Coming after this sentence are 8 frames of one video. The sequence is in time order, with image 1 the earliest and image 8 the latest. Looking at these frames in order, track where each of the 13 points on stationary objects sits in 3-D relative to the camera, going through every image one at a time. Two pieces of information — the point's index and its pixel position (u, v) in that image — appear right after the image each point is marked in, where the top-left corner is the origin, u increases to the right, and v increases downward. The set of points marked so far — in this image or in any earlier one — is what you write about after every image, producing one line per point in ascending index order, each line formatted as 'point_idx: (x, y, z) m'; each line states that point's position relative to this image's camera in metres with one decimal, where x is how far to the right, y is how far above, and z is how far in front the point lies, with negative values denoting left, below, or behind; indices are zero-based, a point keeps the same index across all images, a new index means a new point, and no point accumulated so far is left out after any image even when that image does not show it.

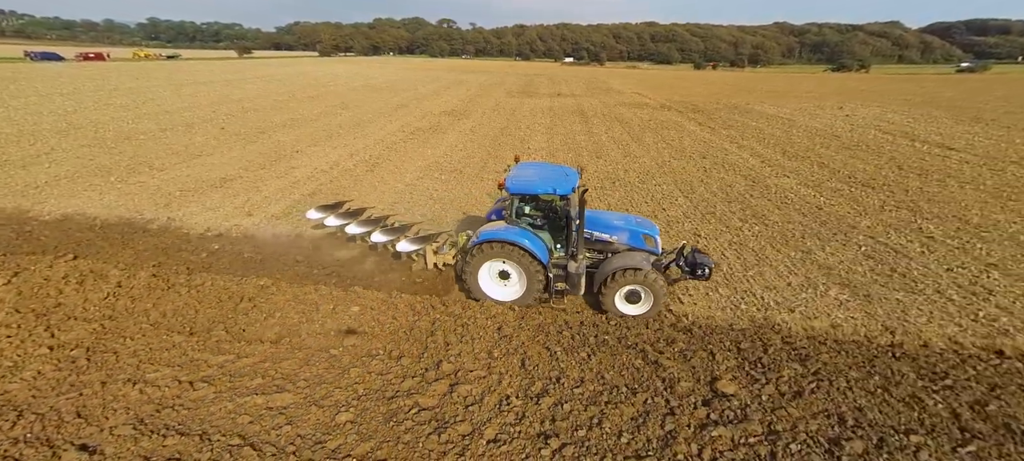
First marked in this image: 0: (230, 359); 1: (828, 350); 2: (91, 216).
0: (-3.4, -1.5, +4.7) m
1: (+3.8, -1.5, +4.8) m
2: (-10.1, +0.3, +9.8) m
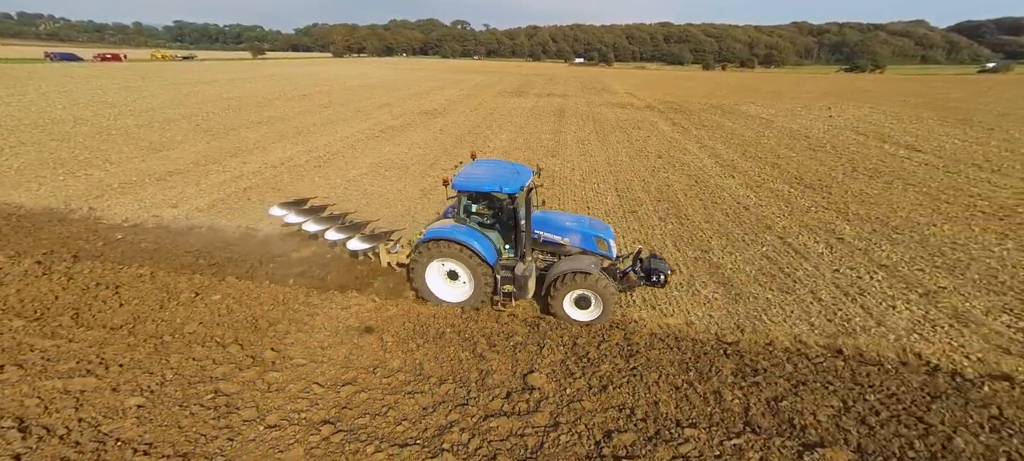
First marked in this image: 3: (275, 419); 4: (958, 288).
0: (-5.5, -1.4, +4.8) m
1: (+1.8, -1.4, +4.7) m
2: (-12.1, +0.5, +10.0) m
3: (-2.3, -1.8, +3.7) m
4: (+6.4, -0.8, +5.7) m
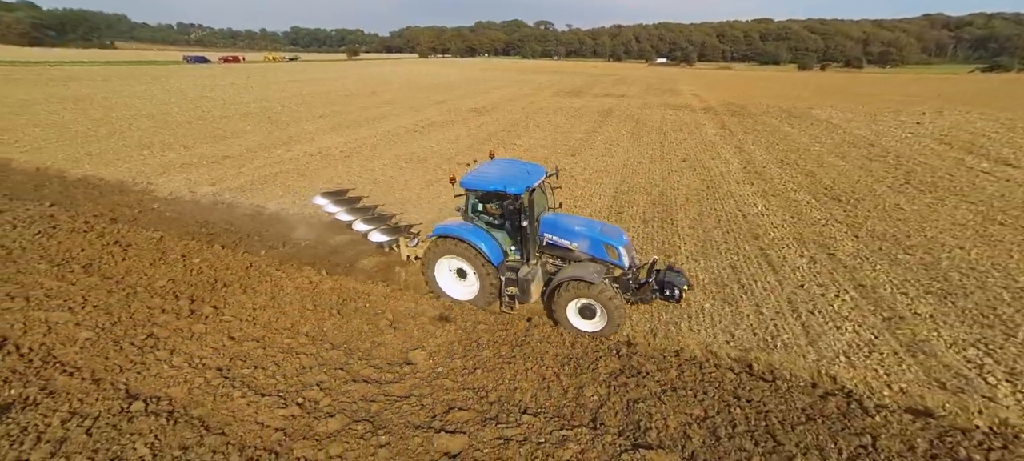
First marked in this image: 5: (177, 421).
0: (-6.6, -0.8, +5.9) m
1: (+0.6, -1.3, +4.7) m
2: (-12.2, +1.5, +12.0) m
3: (-3.6, -1.4, +4.3) m
4: (+5.3, -1.1, +5.0) m
5: (-3.1, -1.7, +3.6) m
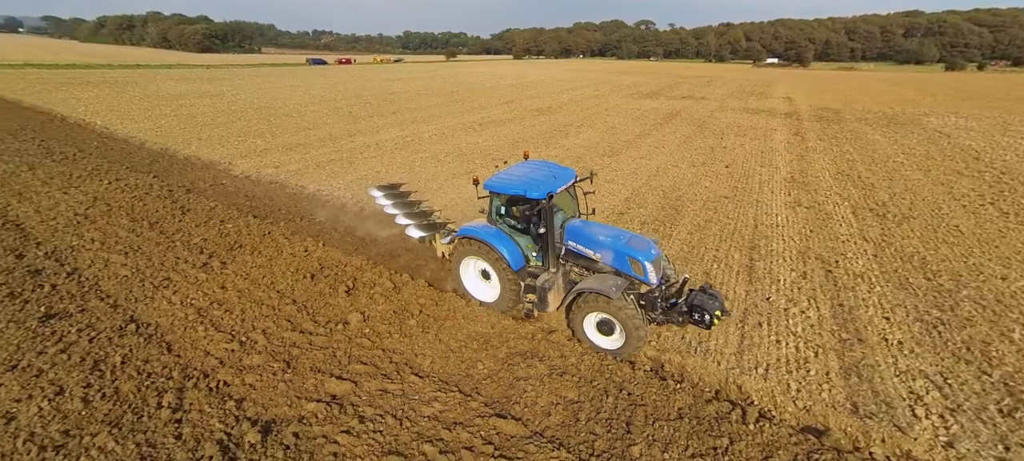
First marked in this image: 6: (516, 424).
0: (-7.1, -0.1, +7.5) m
1: (-0.4, -1.1, +5.0) m
2: (-11.3, +2.5, +14.5) m
3: (-4.6, -0.9, +5.4) m
4: (+4.3, -1.3, +4.4) m
5: (-4.2, -1.3, +4.6) m
6: (0.0, -1.7, +3.5) m
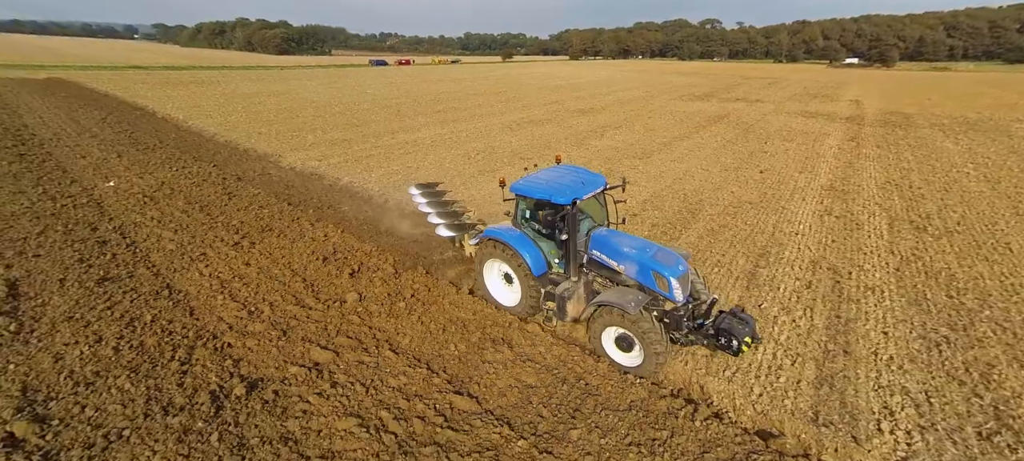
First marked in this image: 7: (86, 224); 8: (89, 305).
0: (-7.0, +0.3, +8.5) m
1: (-0.6, -1.0, +5.3) m
2: (-10.3, +3.1, +15.9) m
3: (-4.7, -0.6, +6.1) m
4: (+4.0, -1.4, +4.1) m
5: (-4.4, -1.0, +5.2) m
6: (-0.4, -1.6, +3.7) m
7: (-9.1, +0.2, +8.6) m
8: (-5.6, -1.0, +5.2) m
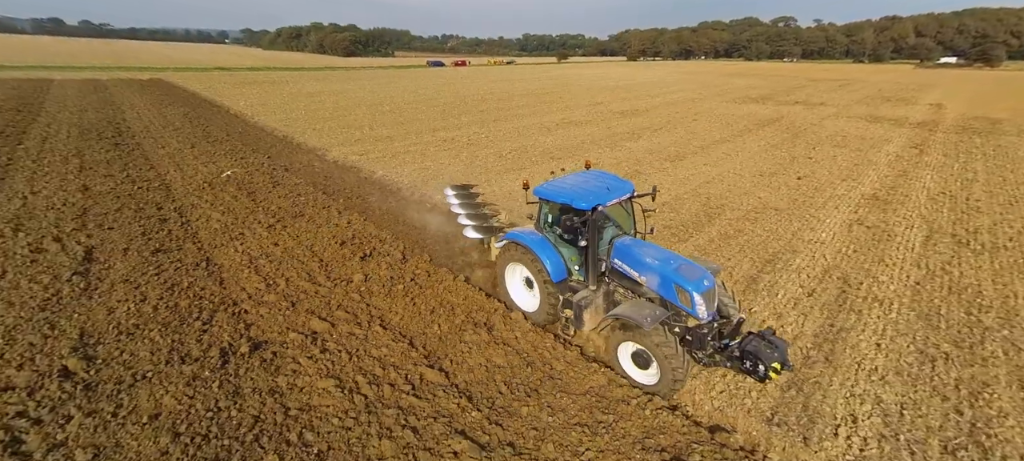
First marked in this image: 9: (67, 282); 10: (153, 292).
0: (-6.7, +0.7, +9.5) m
1: (-0.7, -0.9, +5.6) m
2: (-9.0, +3.6, +17.2) m
3: (-4.7, -0.3, +6.9) m
4: (+3.7, -1.4, +4.0) m
5: (-4.5, -0.7, +6.0) m
6: (-0.7, -1.4, +4.0) m
7: (-8.8, +0.7, +9.8) m
8: (-5.7, -0.6, +6.1) m
9: (-6.5, -0.7, +5.8) m
10: (-5.0, -0.8, +5.5) m
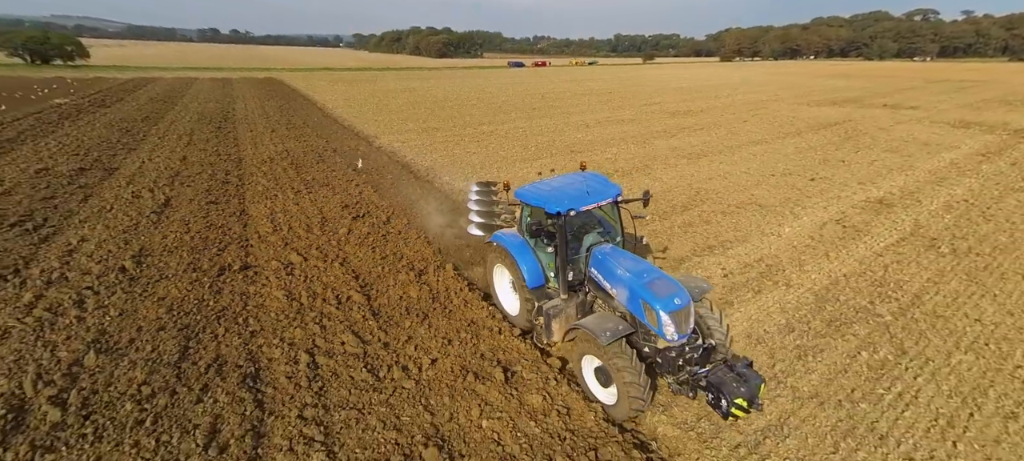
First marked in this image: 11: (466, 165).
0: (-6.8, +1.7, +11.5) m
1: (-1.6, -0.3, +6.7) m
2: (-7.5, +4.7, +19.5) m
3: (-5.3, +0.5, +8.6) m
4: (+2.4, -1.1, +4.4) m
5: (-5.3, +0.2, +7.7) m
6: (-1.9, -0.8, +5.1) m
7: (-8.8, +1.8, +12.1) m
8: (-6.4, +0.3, +8.0) m
9: (-7.3, +0.3, +7.9) m
10: (-5.8, +0.1, +7.3) m
11: (-1.5, +2.1, +12.9) m
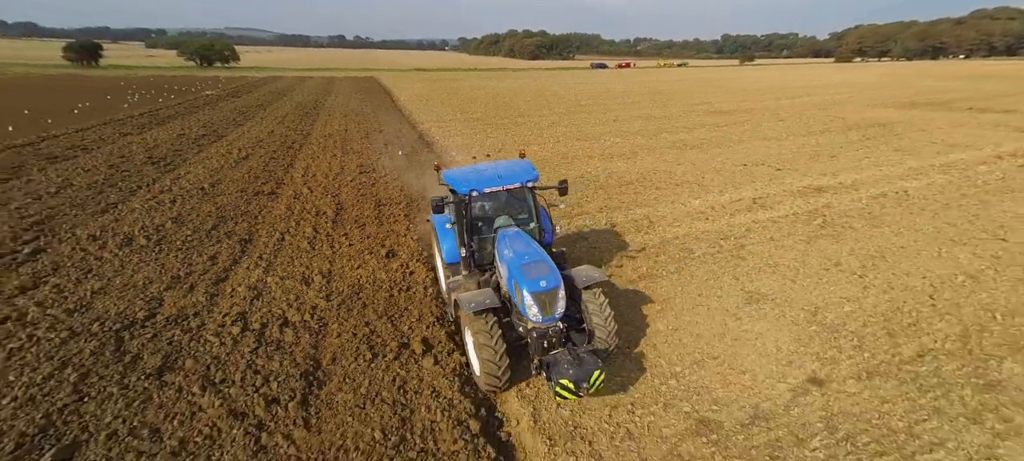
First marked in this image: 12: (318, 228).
0: (-6.7, +3.2, +14.5) m
1: (-2.7, +0.8, +8.9) m
2: (-5.8, +6.2, +22.5) m
3: (-5.9, +2.0, +11.5) m
4: (+0.7, -0.3, +5.9) m
5: (-6.1, +1.6, +10.6) m
6: (-3.4, +0.3, +7.5) m
7: (-8.6, +3.5, +15.5) m
8: (-7.1, +1.8, +11.0) m
9: (-8.0, +1.9, +11.1) m
10: (-6.7, +1.5, +10.2) m
11: (-1.3, +3.2, +15.0) m
12: (-3.2, 0.0, +6.7) m
